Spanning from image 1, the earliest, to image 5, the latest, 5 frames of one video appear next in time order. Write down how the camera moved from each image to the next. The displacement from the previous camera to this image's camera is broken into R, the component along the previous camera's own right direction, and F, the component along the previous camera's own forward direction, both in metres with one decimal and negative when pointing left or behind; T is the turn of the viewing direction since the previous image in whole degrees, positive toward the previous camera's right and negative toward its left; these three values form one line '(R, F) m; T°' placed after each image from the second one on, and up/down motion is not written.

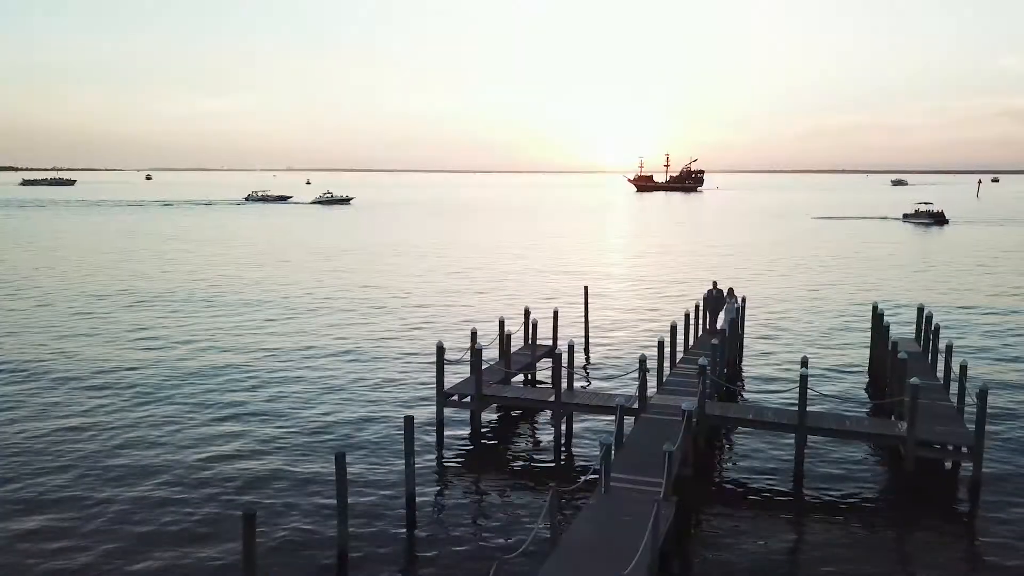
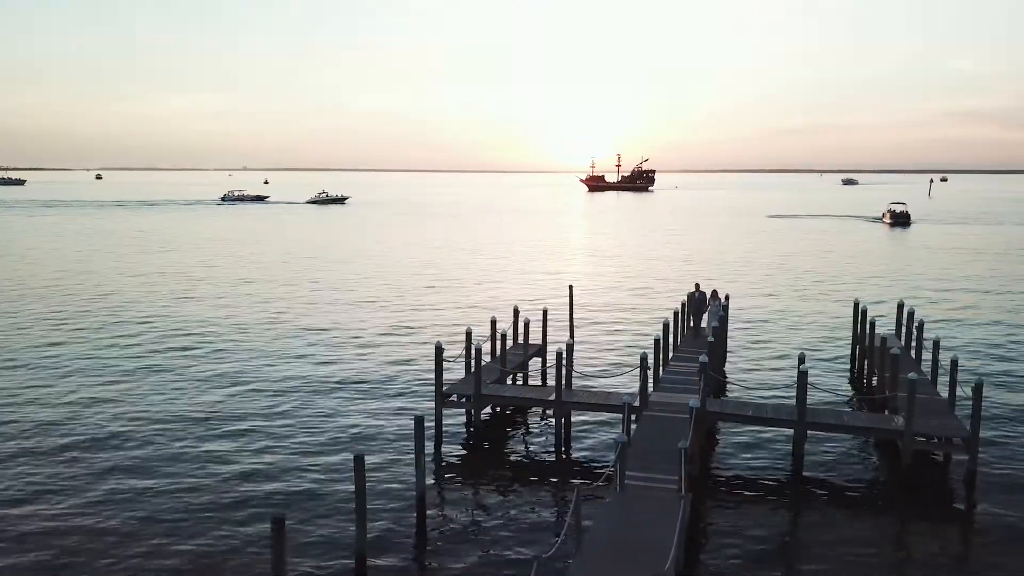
(-0.6, -0.1) m; +1°
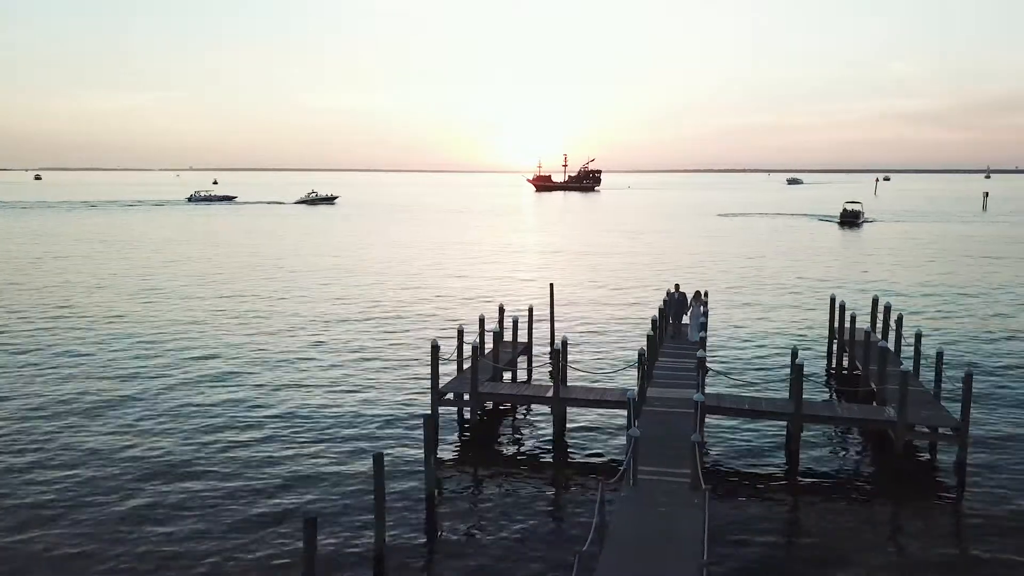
(-1.1, 0.0) m; +3°
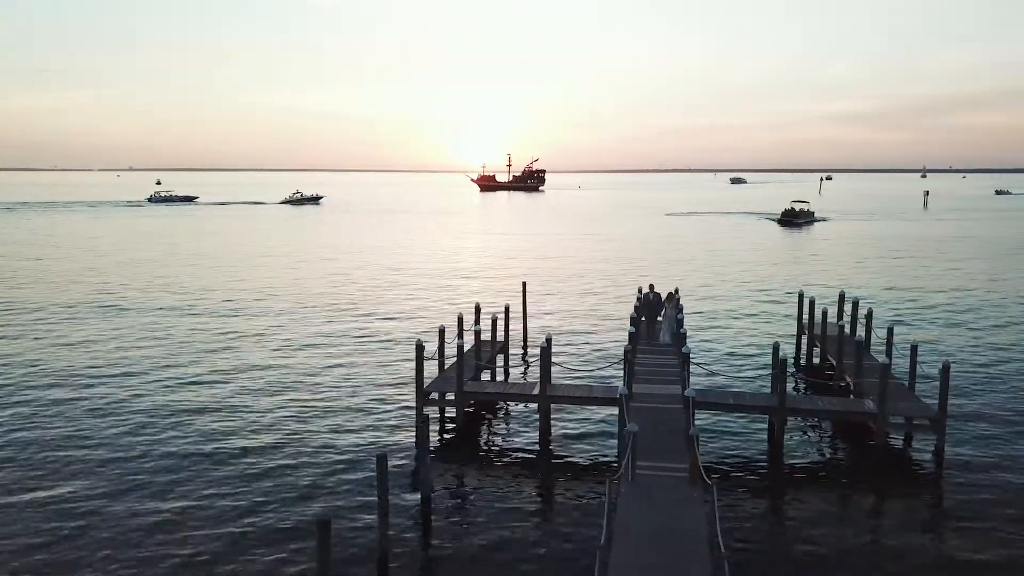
(-0.9, 0.0) m; +3°
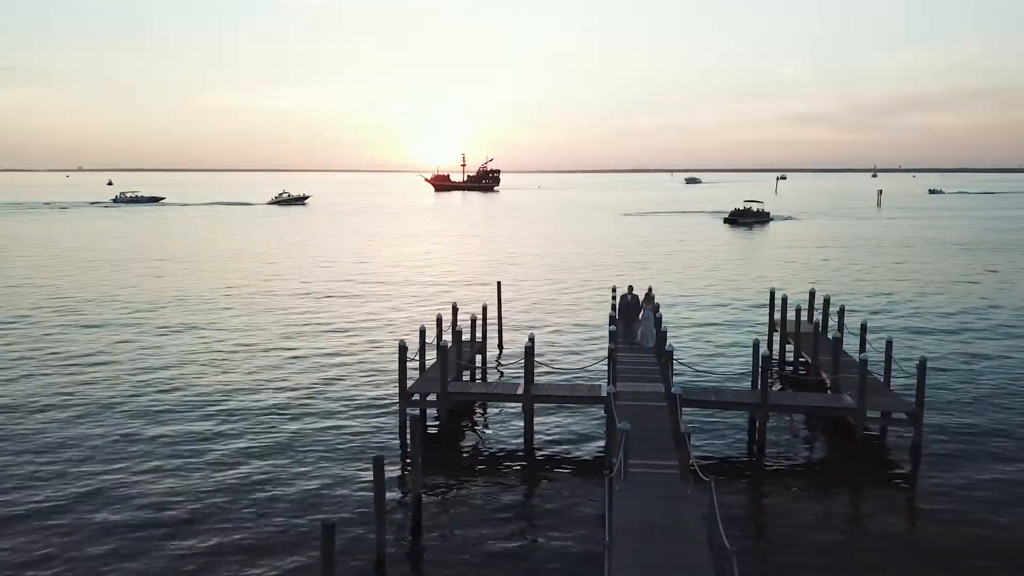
(-0.6, 0.0) m; +3°
